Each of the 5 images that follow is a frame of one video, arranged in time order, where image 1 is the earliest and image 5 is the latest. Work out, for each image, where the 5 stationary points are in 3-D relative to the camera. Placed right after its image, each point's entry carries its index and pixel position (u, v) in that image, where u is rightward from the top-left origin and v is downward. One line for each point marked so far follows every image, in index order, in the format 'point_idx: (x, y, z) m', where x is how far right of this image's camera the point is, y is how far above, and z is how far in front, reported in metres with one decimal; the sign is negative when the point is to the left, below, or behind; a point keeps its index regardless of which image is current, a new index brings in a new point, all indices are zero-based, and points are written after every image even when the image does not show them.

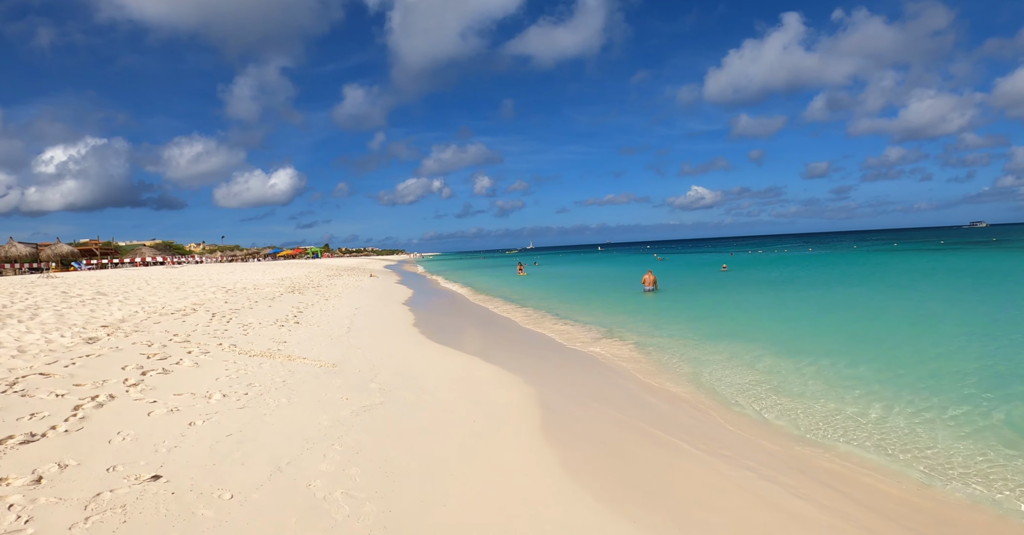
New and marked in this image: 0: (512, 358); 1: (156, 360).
0: (-0.1, -2.1, +13.8) m
1: (-5.8, -1.5, +9.1) m
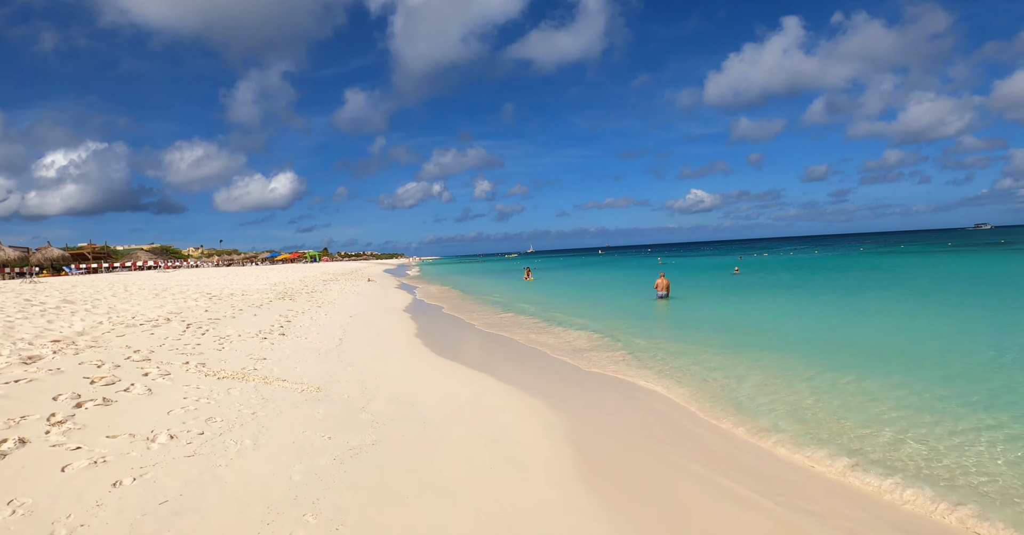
0: (+0.2, -2.2, +12.2) m
1: (-5.5, -1.6, +7.5) m
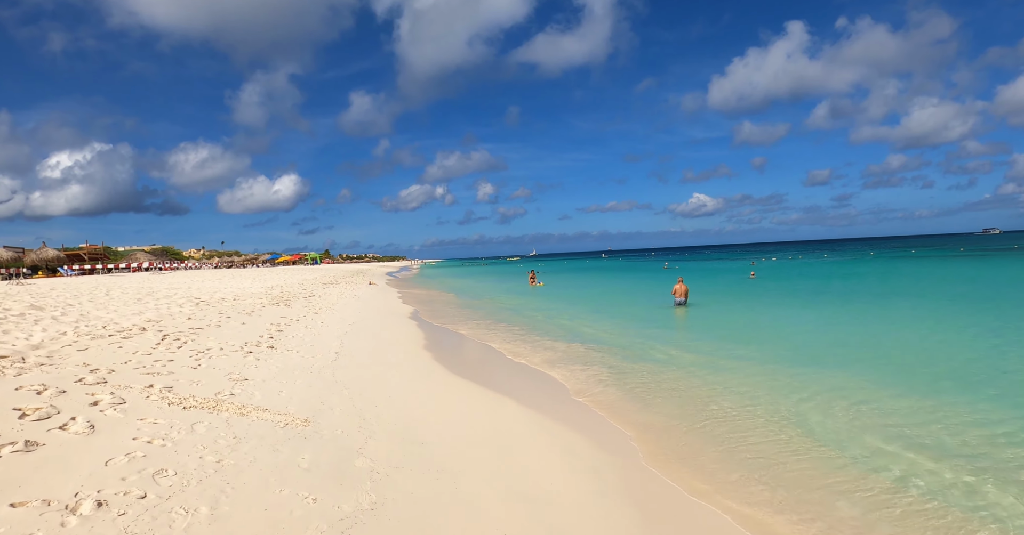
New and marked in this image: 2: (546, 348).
0: (+0.6, -2.3, +10.7) m
1: (-5.1, -1.6, +6.0) m
2: (+0.8, -2.2, +15.3) m
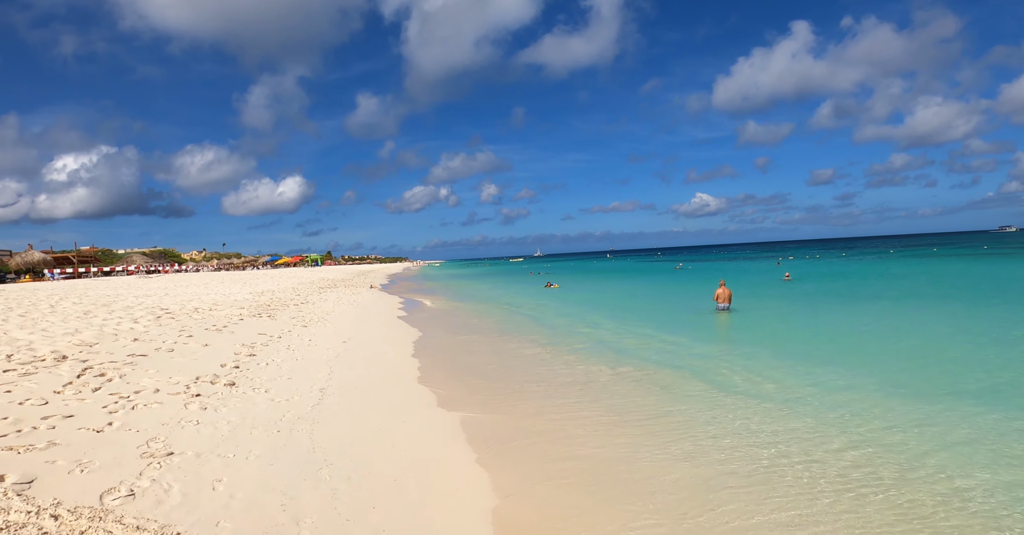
0: (+1.3, -2.4, +7.5) m
1: (-4.4, -1.7, +2.8) m
2: (+1.6, -2.3, +12.1) m
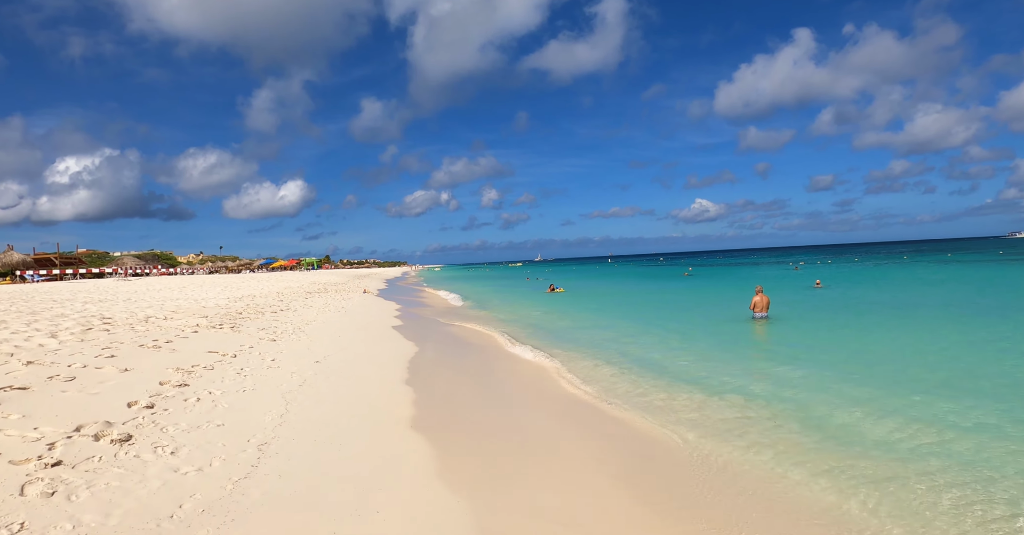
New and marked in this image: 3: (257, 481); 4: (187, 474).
0: (+1.6, -2.4, +4.7) m
1: (-4.0, -1.7, +0.1) m
2: (+1.9, -2.3, +9.4) m
3: (-2.2, -1.9, +5.0) m
4: (-2.9, -1.8, +5.0) m
